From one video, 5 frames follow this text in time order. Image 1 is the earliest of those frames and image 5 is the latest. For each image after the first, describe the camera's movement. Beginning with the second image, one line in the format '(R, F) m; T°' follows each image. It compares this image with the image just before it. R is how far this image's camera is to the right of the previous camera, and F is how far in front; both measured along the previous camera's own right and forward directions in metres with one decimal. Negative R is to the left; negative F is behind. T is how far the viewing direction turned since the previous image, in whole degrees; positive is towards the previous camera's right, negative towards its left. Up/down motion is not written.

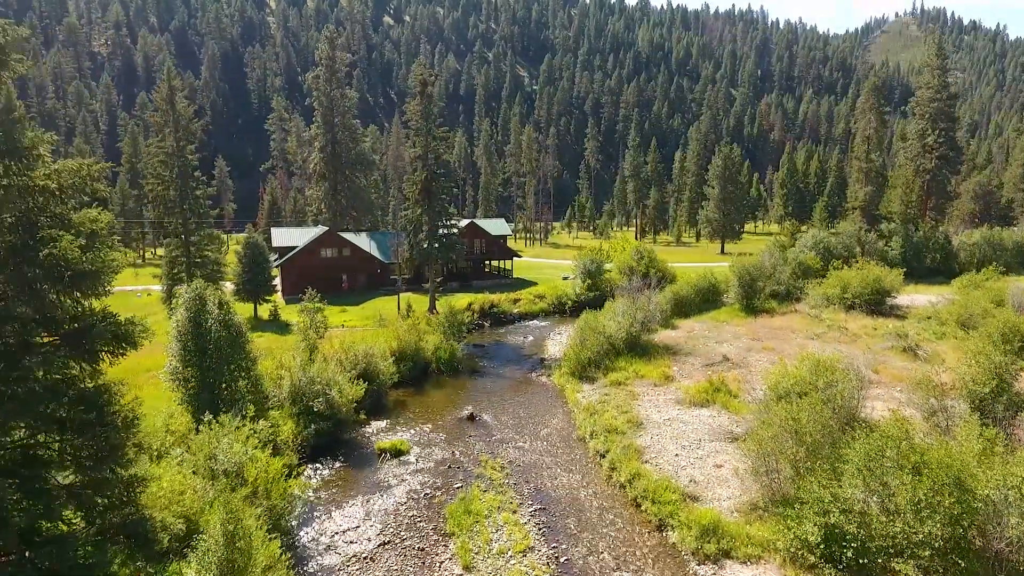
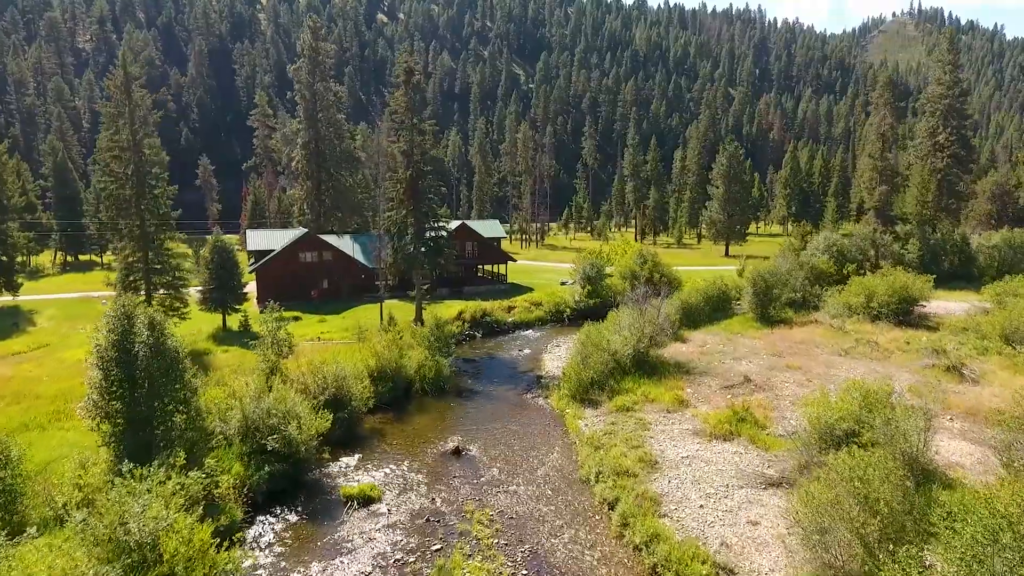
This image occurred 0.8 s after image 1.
(+0.2, +4.0) m; 0°
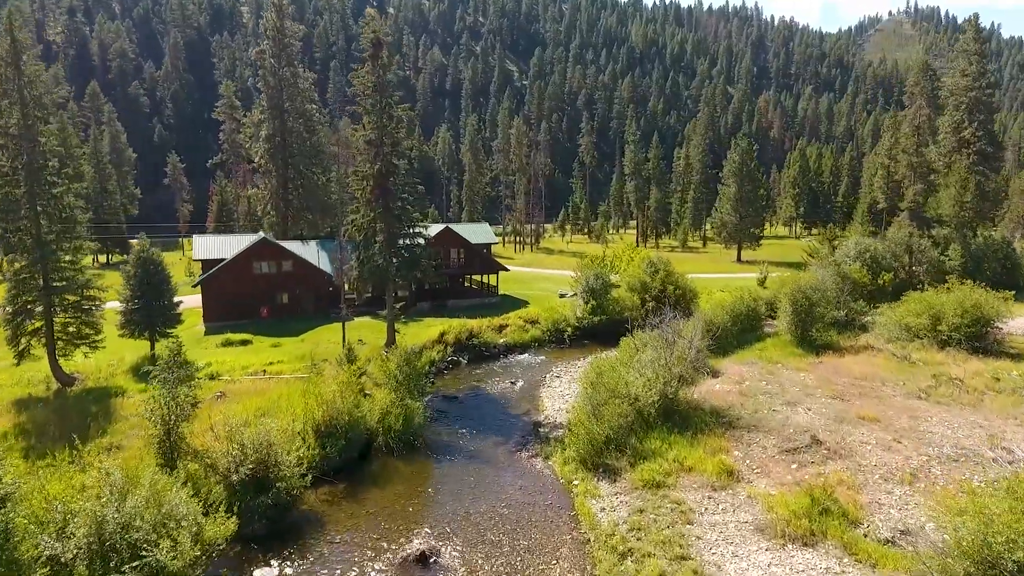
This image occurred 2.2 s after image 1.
(+0.2, +7.4) m; +1°
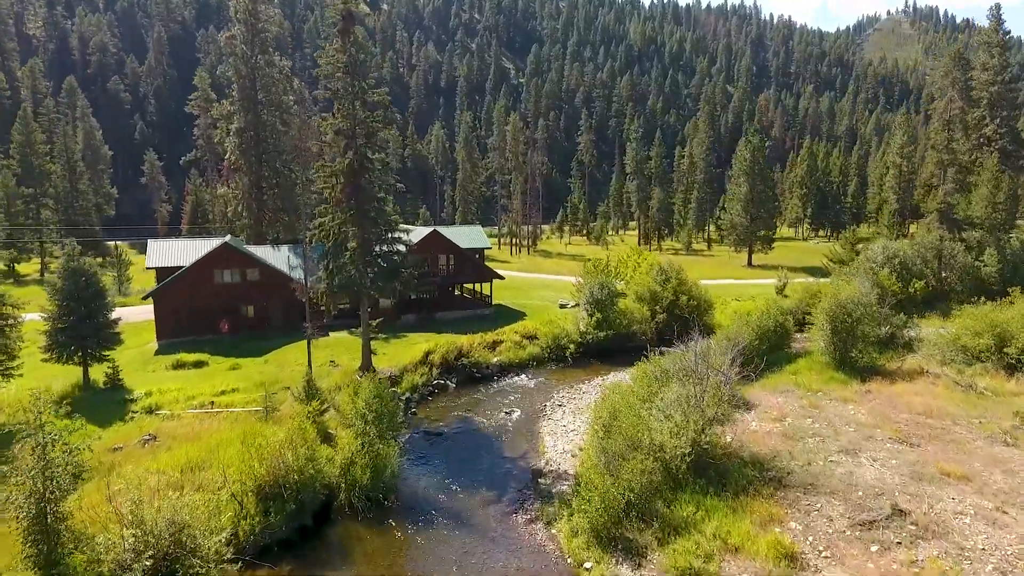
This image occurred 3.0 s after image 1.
(+0.1, +5.0) m; 0°
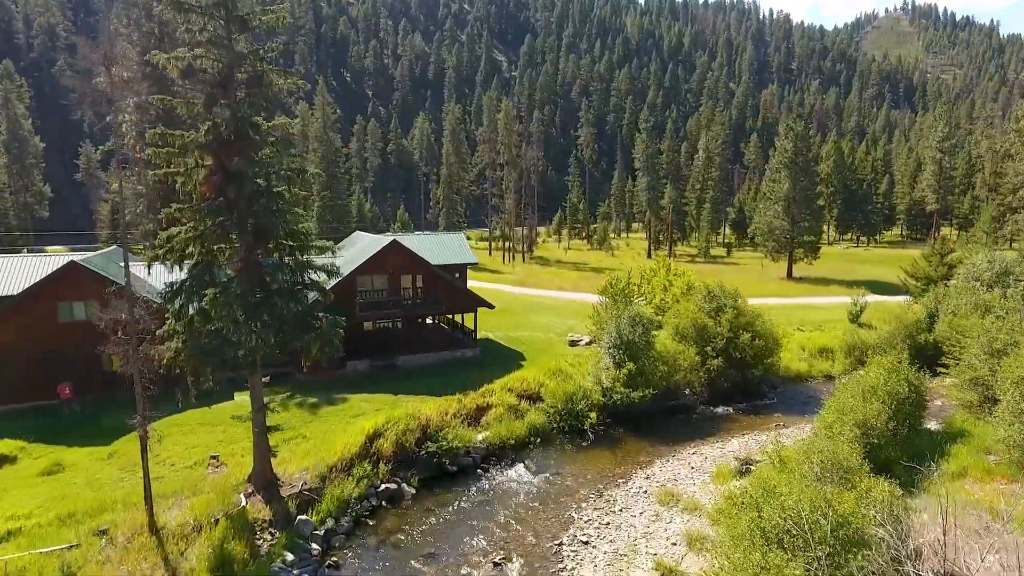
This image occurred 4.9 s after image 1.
(0.0, +12.6) m; +1°
